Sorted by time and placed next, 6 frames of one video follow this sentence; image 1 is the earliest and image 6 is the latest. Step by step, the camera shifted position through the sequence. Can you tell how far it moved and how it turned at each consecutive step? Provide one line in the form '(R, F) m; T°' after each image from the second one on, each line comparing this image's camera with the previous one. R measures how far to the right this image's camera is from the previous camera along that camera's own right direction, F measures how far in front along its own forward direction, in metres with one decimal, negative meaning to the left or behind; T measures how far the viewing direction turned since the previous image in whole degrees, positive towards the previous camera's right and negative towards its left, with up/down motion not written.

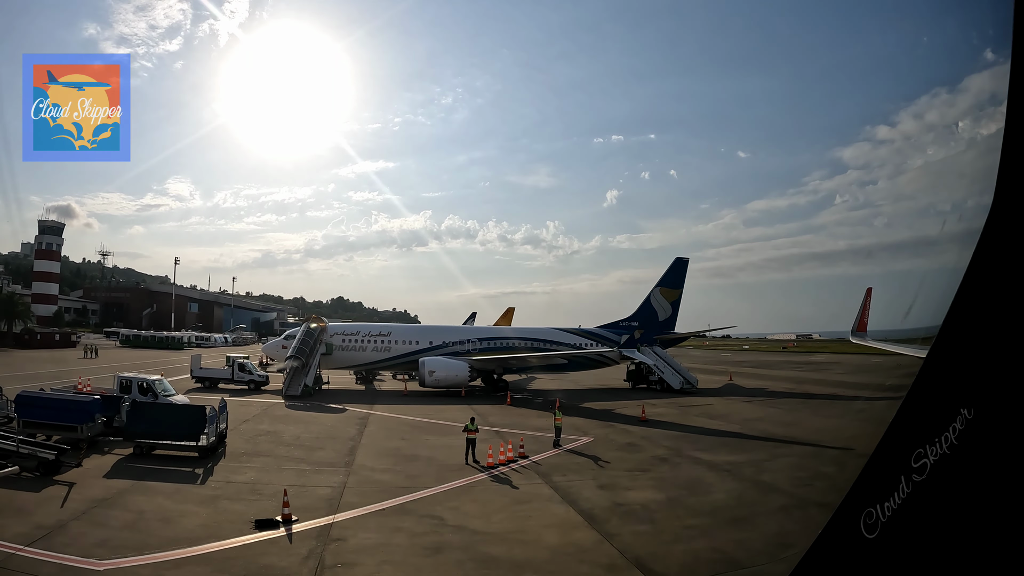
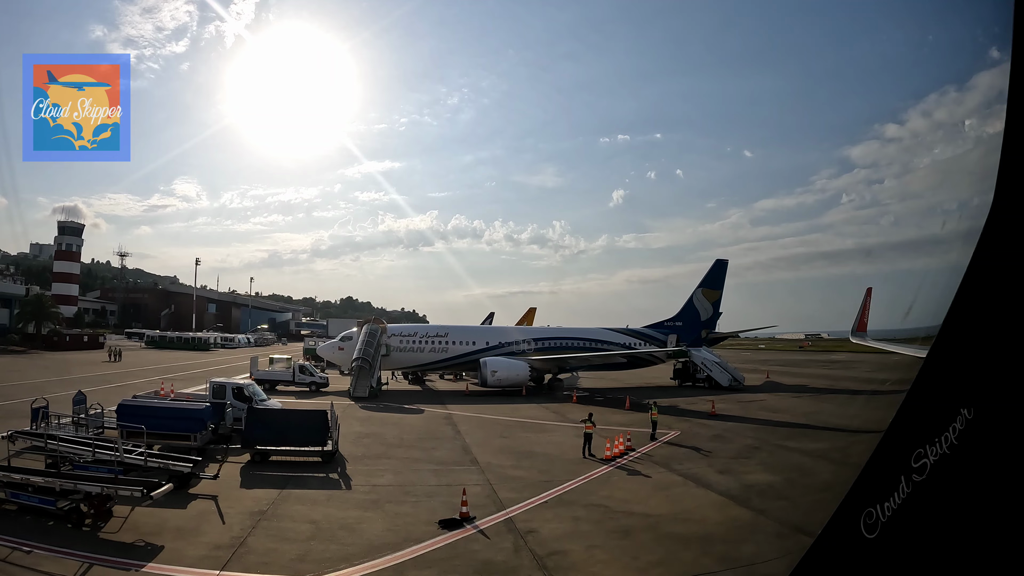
(-3.2, -0.4) m; -1°
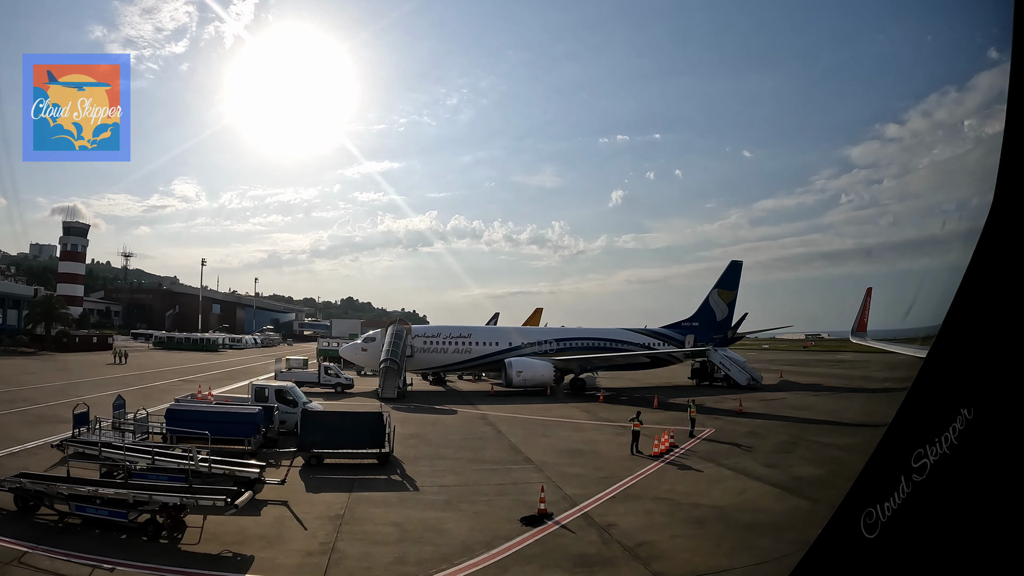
(-1.5, -0.3) m; 0°
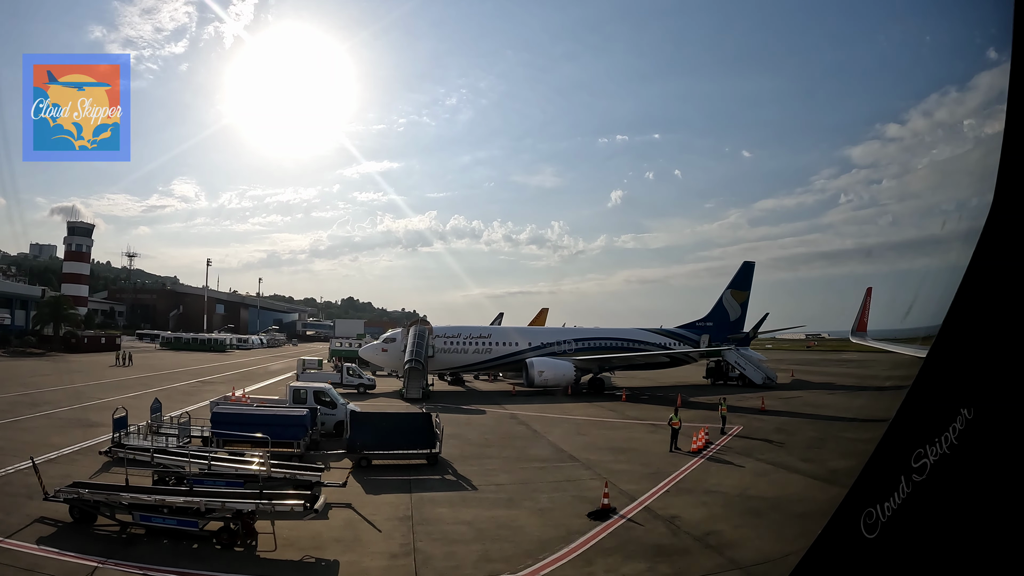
(-1.3, -0.3) m; 0°
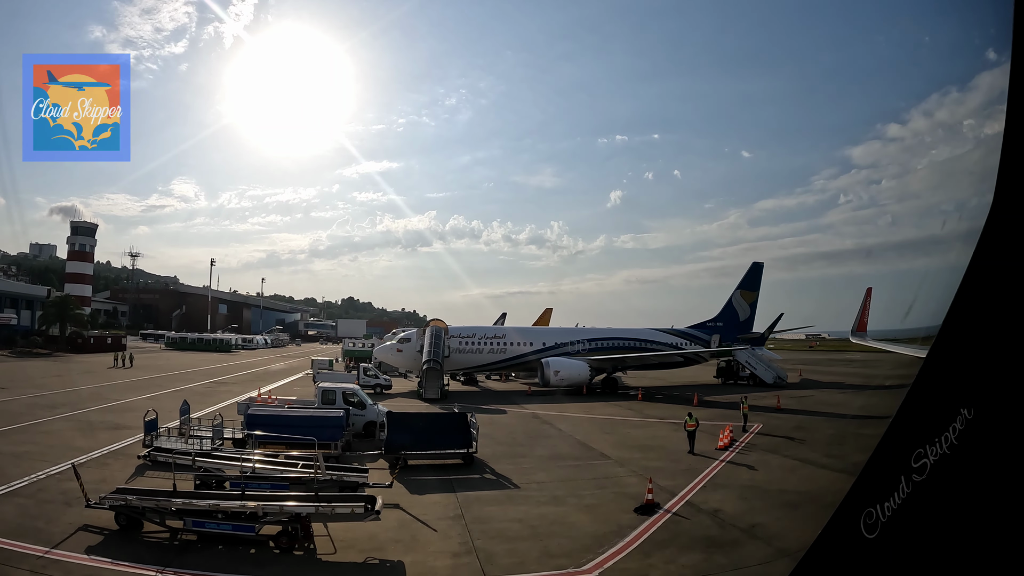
(-1.0, -0.3) m; 0°
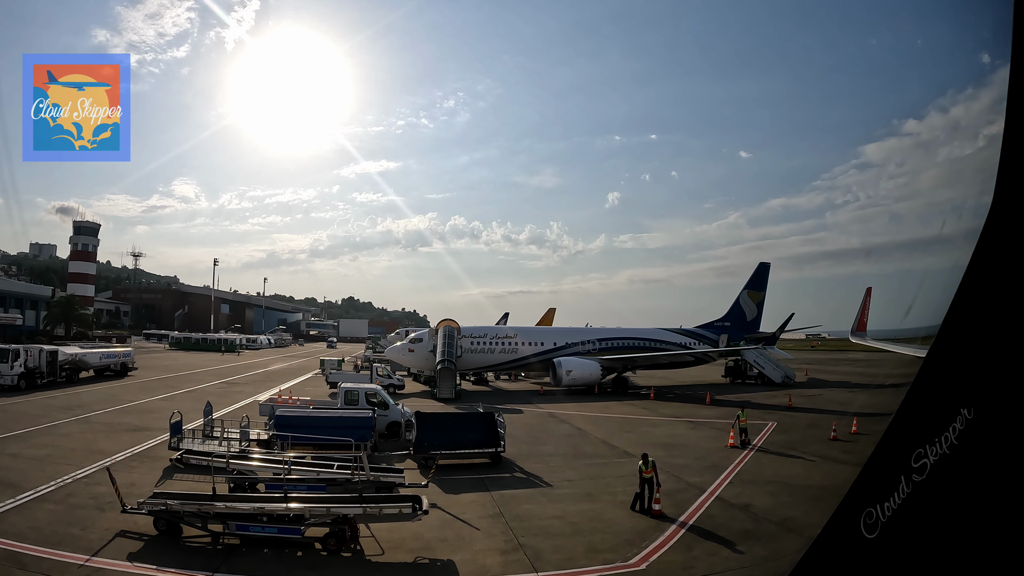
(-0.8, -0.3) m; 0°
